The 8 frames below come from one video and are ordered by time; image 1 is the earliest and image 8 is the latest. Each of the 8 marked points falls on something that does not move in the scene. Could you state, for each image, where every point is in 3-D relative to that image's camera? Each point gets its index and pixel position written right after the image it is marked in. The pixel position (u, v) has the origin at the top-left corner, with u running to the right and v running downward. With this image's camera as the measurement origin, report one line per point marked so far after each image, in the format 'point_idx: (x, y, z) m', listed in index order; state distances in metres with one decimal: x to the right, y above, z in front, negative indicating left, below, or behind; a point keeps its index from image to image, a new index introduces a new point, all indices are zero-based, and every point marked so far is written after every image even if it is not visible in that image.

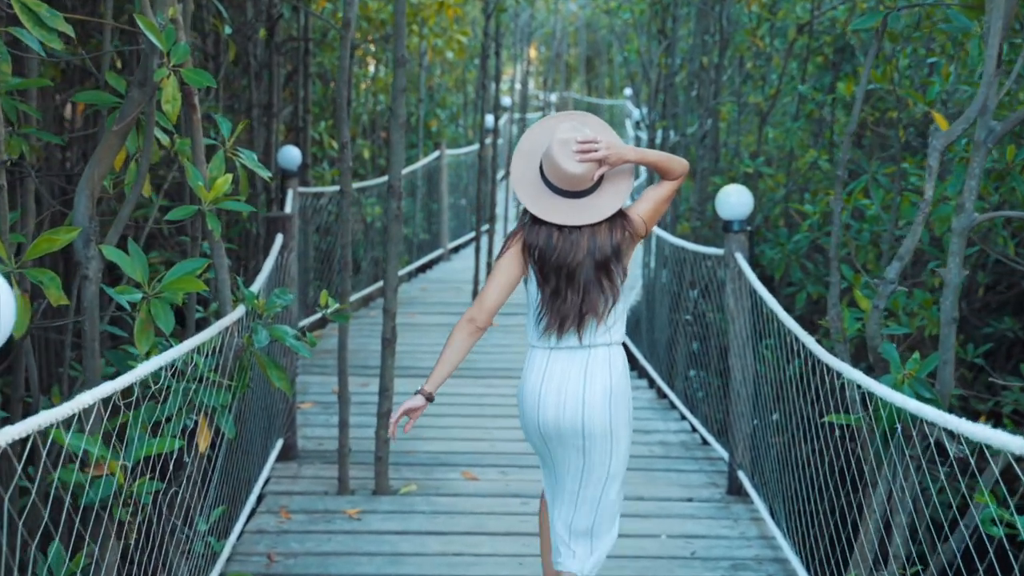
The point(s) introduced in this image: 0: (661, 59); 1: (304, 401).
0: (+0.8, +1.2, +7.1) m
1: (-0.8, -0.4, +4.7) m
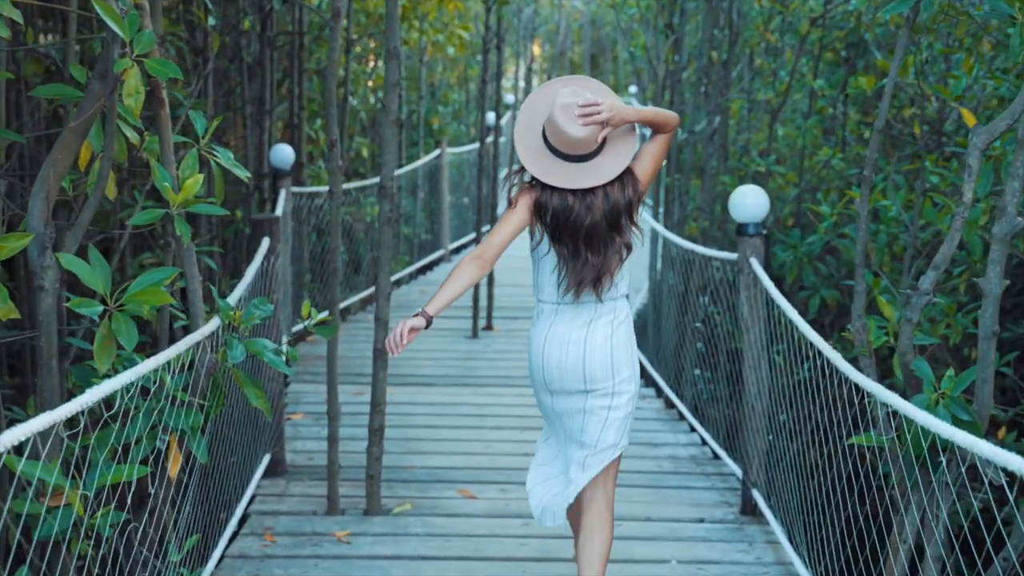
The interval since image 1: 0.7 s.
0: (+0.8, +1.2, +6.8) m
1: (-0.8, -0.4, +4.5) m
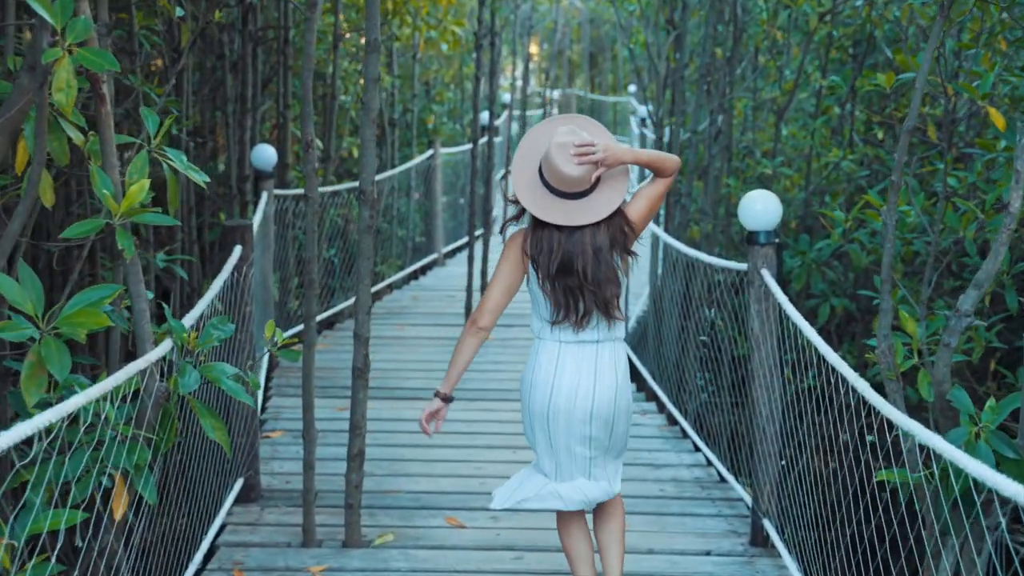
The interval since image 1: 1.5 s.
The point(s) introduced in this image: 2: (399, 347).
0: (+0.8, +1.2, +6.6) m
1: (-0.8, -0.5, +4.2) m
2: (-0.5, -0.3, +5.5) m
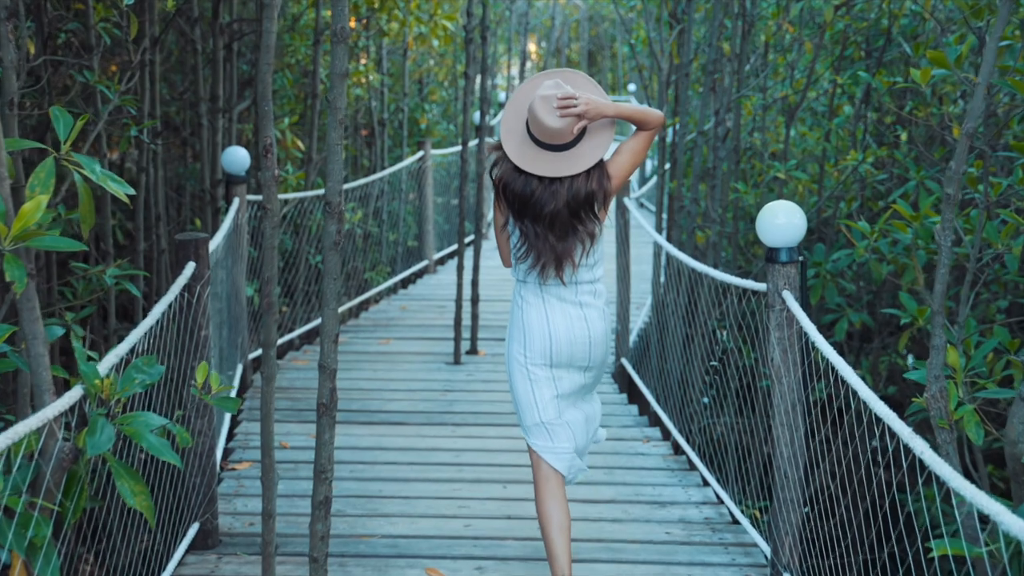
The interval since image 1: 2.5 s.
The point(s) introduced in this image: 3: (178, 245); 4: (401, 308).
0: (+0.8, +1.2, +6.2) m
1: (-0.8, -0.5, +3.8) m
2: (-0.5, -0.3, +5.1) m
3: (-0.8, +0.1, +3.0) m
4: (-0.5, -0.1, +6.4) m
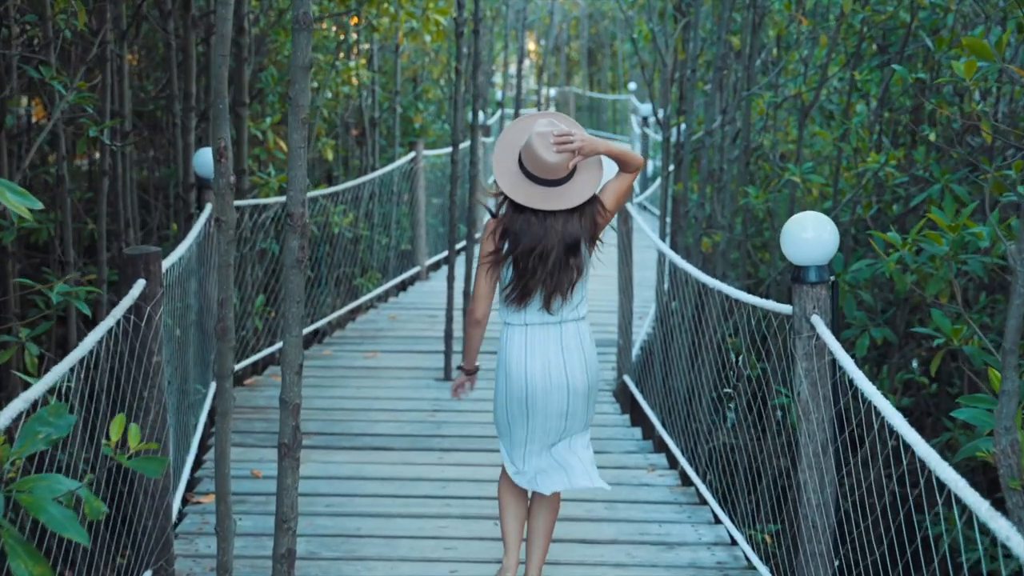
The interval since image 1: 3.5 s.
0: (+0.7, +1.1, +5.9) m
1: (-0.8, -0.5, +3.5) m
2: (-0.5, -0.3, +4.8) m
3: (-0.8, +0.1, +2.6) m
4: (-0.6, -0.1, +6.0) m
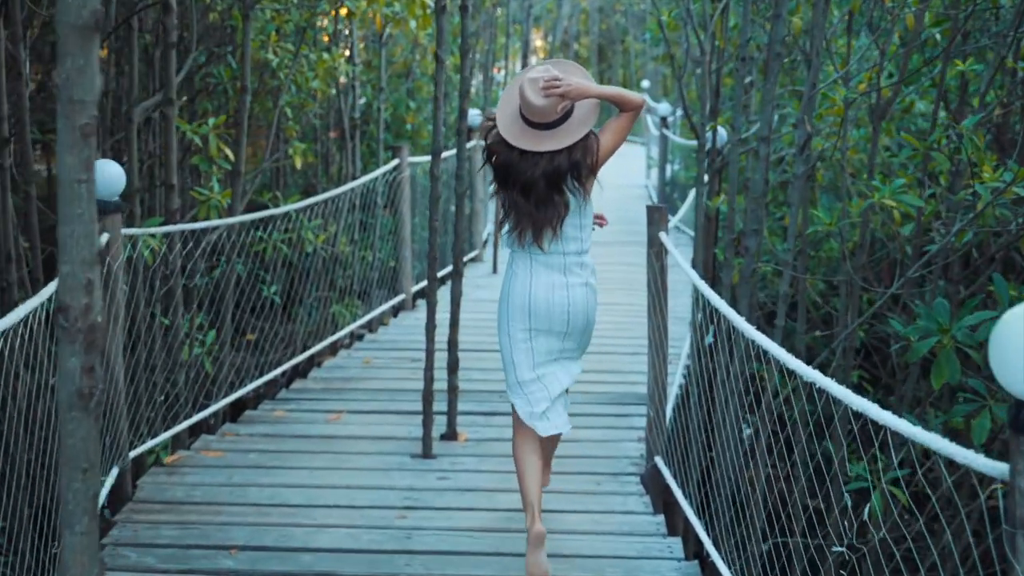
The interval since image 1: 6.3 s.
0: (+0.7, +1.0, +4.8) m
1: (-0.8, -0.7, +2.4) m
2: (-0.5, -0.5, +3.7) m
3: (-0.8, -0.1, +1.6) m
4: (-0.6, -0.3, +5.0) m
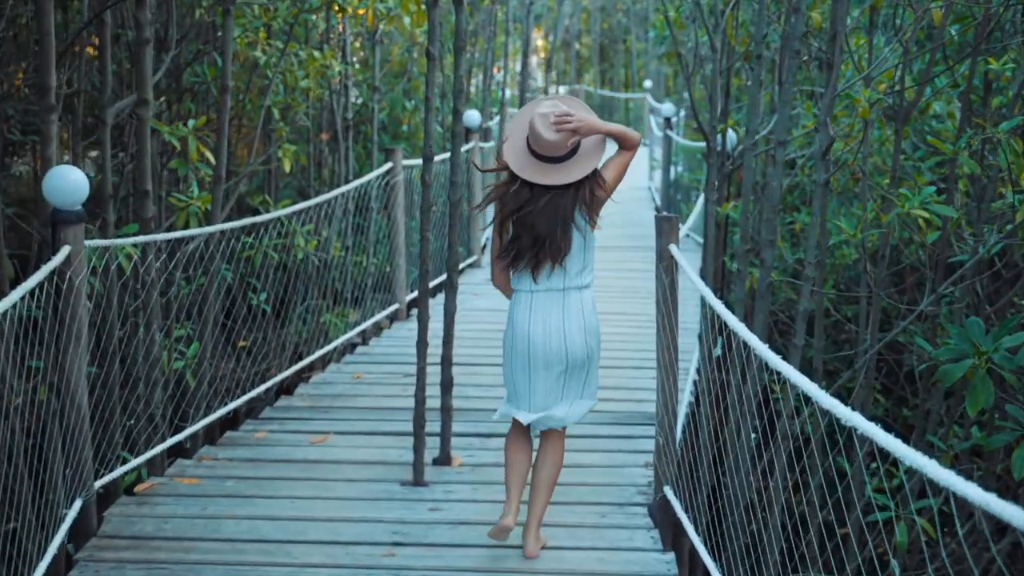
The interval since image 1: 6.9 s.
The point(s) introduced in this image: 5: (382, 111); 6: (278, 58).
0: (+0.7, +0.9, +4.5) m
1: (-0.8, -0.7, +2.1) m
2: (-0.5, -0.5, +3.5) m
3: (-0.8, -0.1, +1.3) m
4: (-0.6, -0.3, +4.7) m
5: (-0.7, +1.0, +7.4) m
6: (-1.0, +0.9, +5.4) m
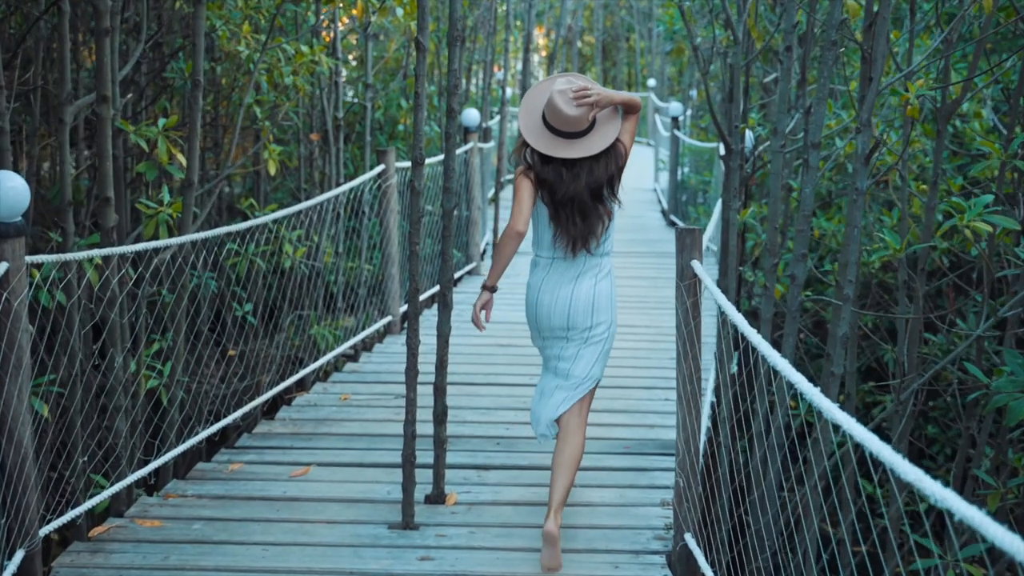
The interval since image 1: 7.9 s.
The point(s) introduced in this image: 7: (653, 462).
0: (+0.7, +0.9, +4.1) m
1: (-0.8, -0.8, +1.8) m
2: (-0.5, -0.6, +3.1) m
3: (-0.8, -0.2, +0.9) m
4: (-0.6, -0.4, +4.3) m
5: (-0.7, +1.0, +7.0) m
6: (-1.0, +0.9, +5.0) m
7: (+0.4, -0.5, +3.7) m
